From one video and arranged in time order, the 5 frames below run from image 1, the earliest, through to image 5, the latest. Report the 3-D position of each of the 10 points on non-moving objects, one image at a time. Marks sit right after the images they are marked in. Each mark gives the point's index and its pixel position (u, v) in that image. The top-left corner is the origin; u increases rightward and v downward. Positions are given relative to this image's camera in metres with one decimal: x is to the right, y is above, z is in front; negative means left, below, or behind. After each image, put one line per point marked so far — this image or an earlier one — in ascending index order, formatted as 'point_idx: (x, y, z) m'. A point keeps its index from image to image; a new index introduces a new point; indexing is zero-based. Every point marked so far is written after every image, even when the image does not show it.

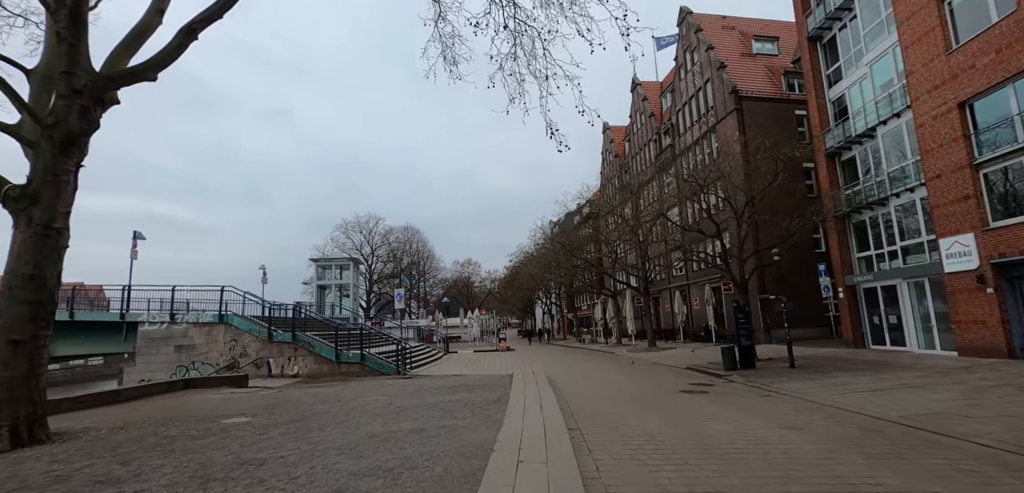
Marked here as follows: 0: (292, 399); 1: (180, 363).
0: (-5.1, -3.5, +11.8) m
1: (-12.2, -4.3, +19.1) m
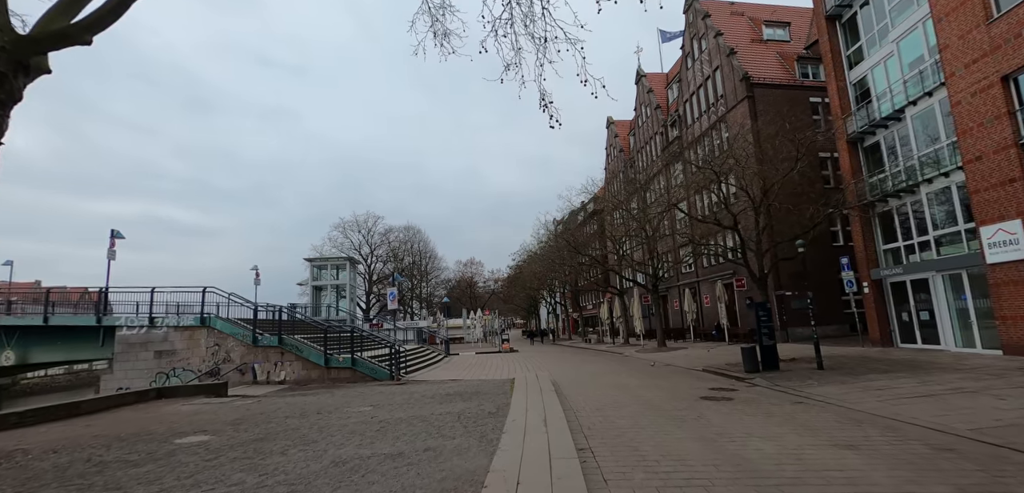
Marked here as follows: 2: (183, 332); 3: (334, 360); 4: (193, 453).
0: (-5.0, -3.4, +10.6) m
1: (-12.2, -4.2, +17.9) m
2: (-11.5, -3.0, +18.0) m
3: (-5.8, -3.7, +16.9) m
4: (-4.3, -2.8, +7.0) m
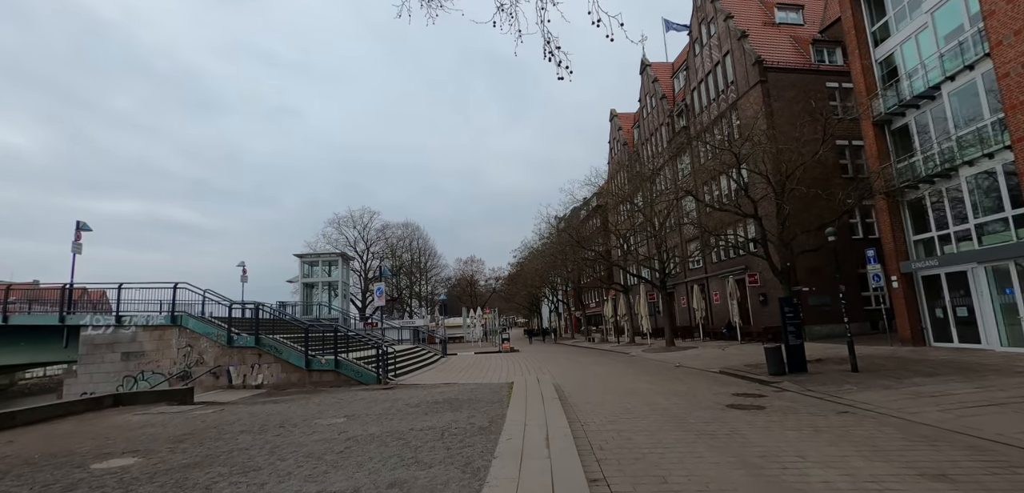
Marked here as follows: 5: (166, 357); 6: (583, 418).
0: (-5.1, -3.1, +9.1) m
1: (-12.2, -4.0, +16.4) m
2: (-11.5, -2.7, +16.5) m
3: (-5.9, -3.5, +15.5) m
4: (-4.4, -2.5, +5.5) m
5: (-10.9, -3.5, +16.4) m
6: (+1.2, -2.9, +8.6) m
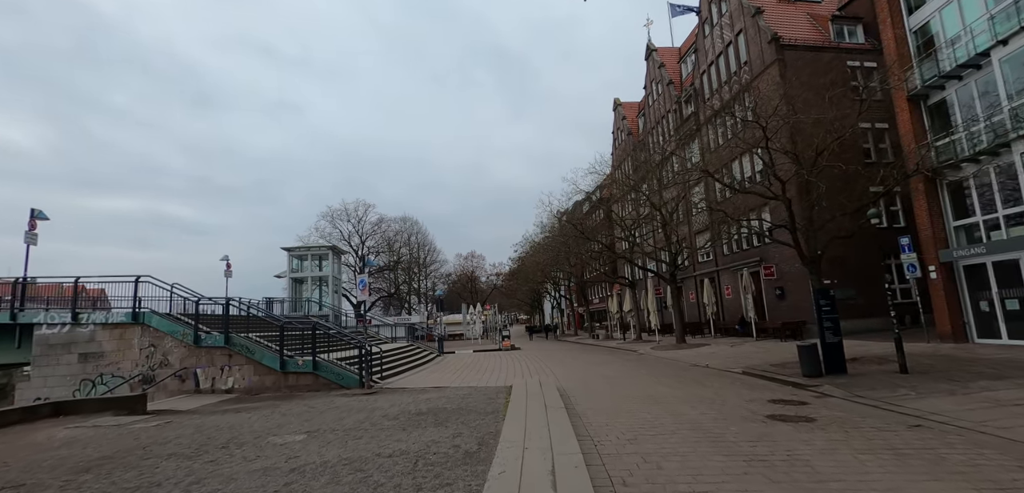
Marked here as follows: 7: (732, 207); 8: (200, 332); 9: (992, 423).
0: (-5.1, -2.8, +7.5) m
1: (-12.2, -3.7, +14.8) m
2: (-11.5, -2.4, +14.9) m
3: (-5.9, -3.1, +13.8) m
4: (-4.5, -2.3, +3.9) m
5: (-11.0, -3.2, +14.8) m
6: (+1.1, -2.6, +7.0) m
7: (+8.5, +1.5, +20.0) m
8: (-8.7, -2.4, +14.4) m
9: (+6.8, -2.5, +7.3) m
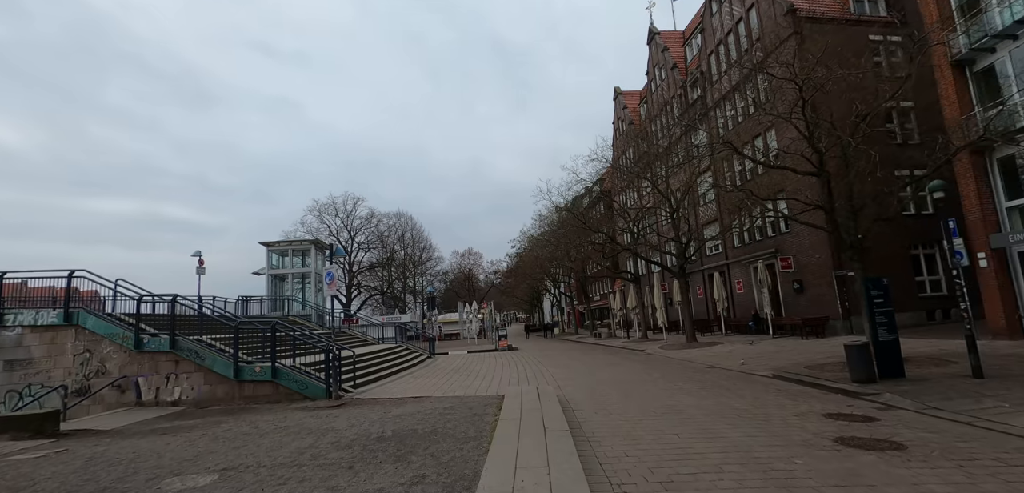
0: (-5.3, -2.6, +5.4) m
1: (-12.3, -3.4, +12.8) m
2: (-11.7, -2.2, +12.9) m
3: (-6.1, -2.8, +11.8) m
4: (-4.6, -2.0, +1.9) m
5: (-11.1, -2.9, +12.7) m
6: (+1.0, -2.2, +5.0) m
7: (+8.3, +2.0, +18.0) m
8: (-8.9, -2.1, +12.4) m
9: (+6.6, -2.1, +5.3) m
